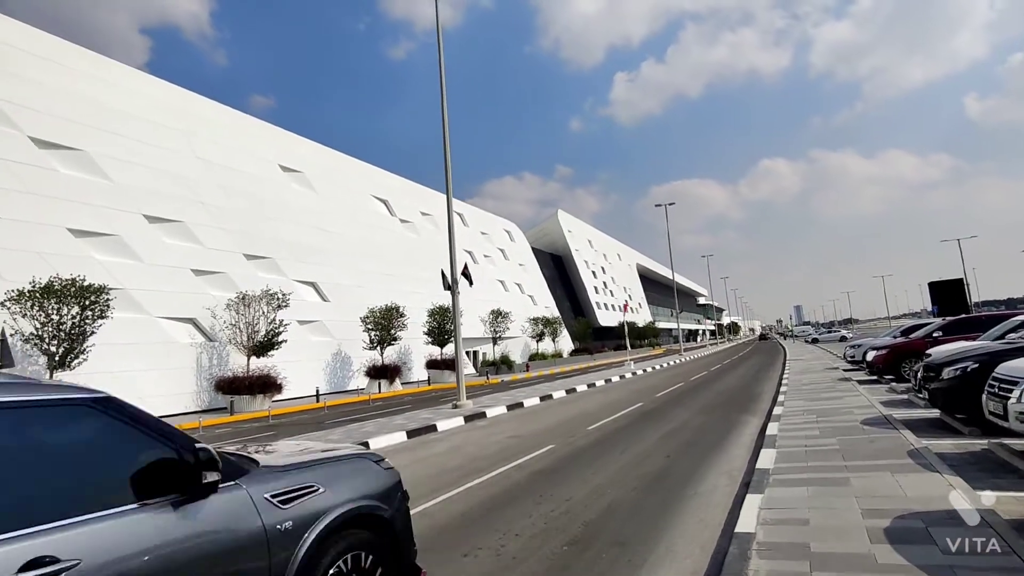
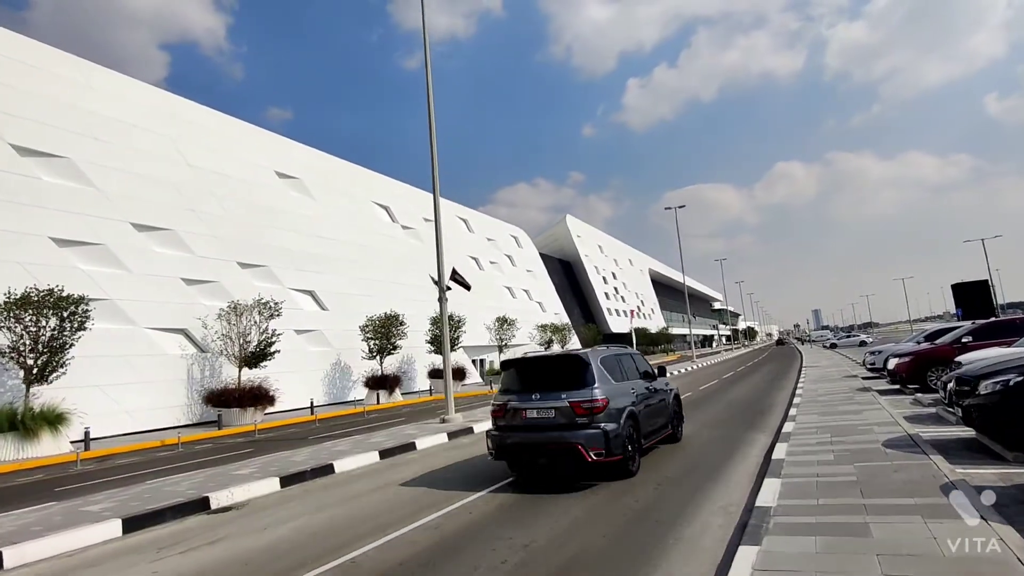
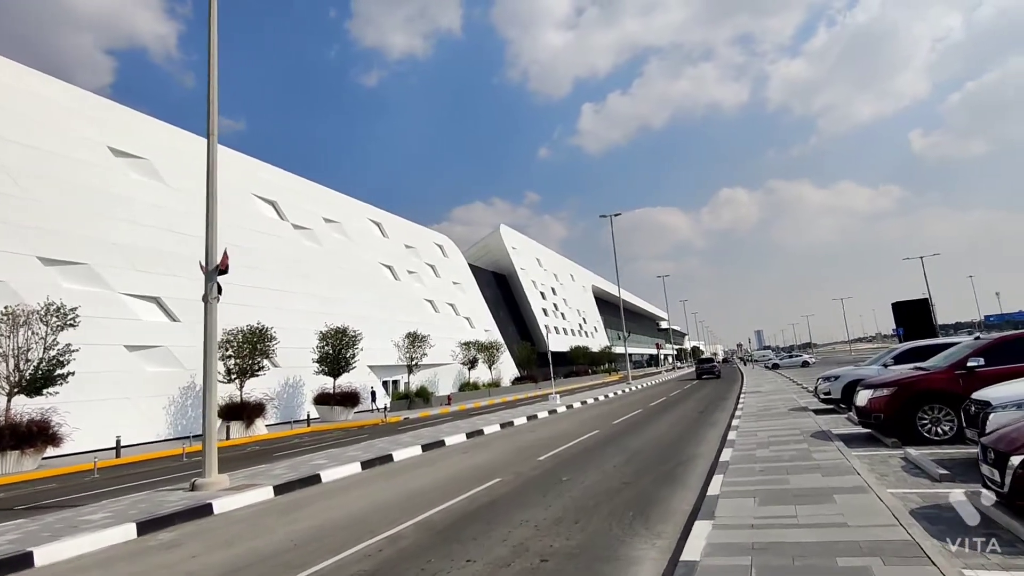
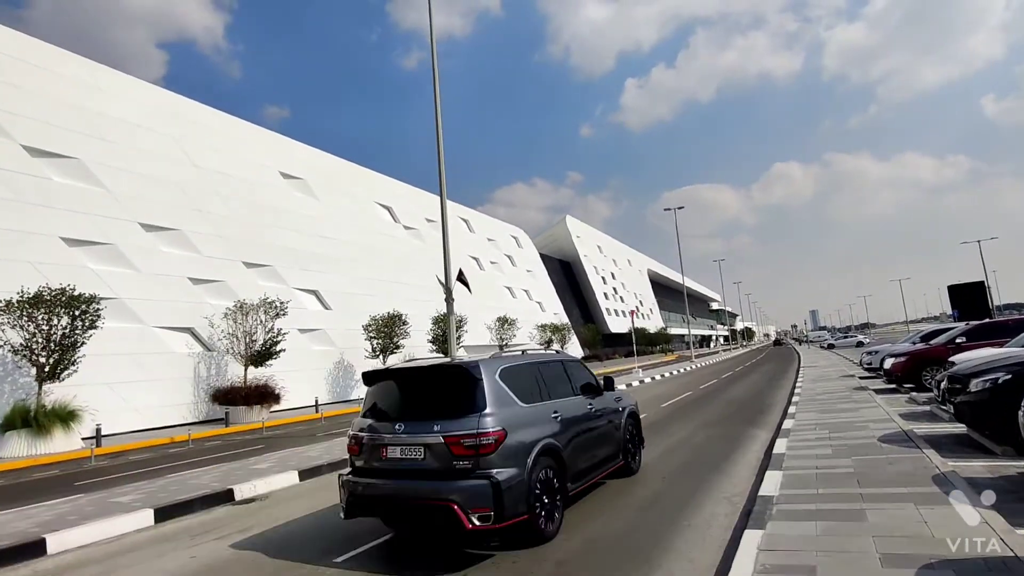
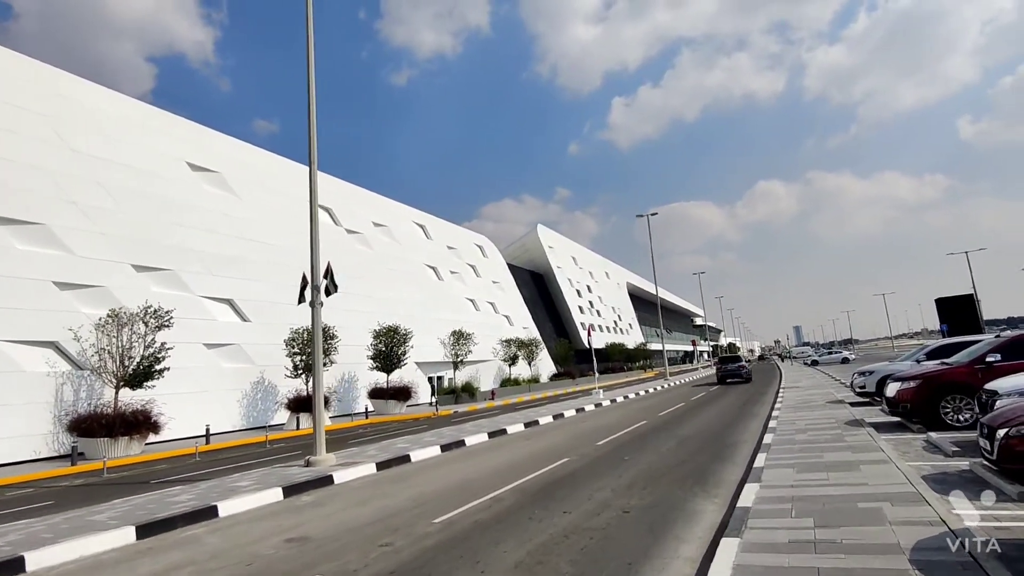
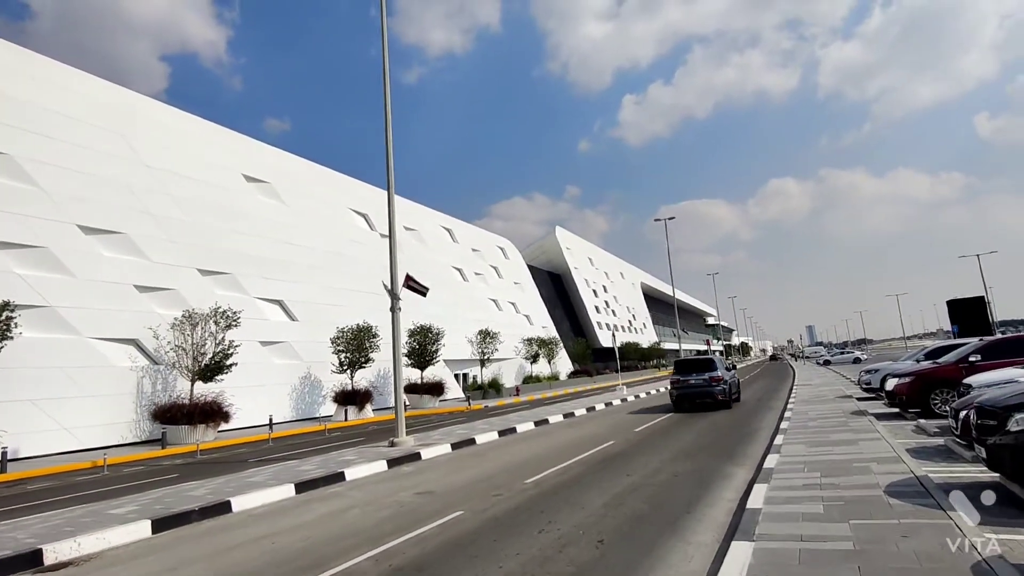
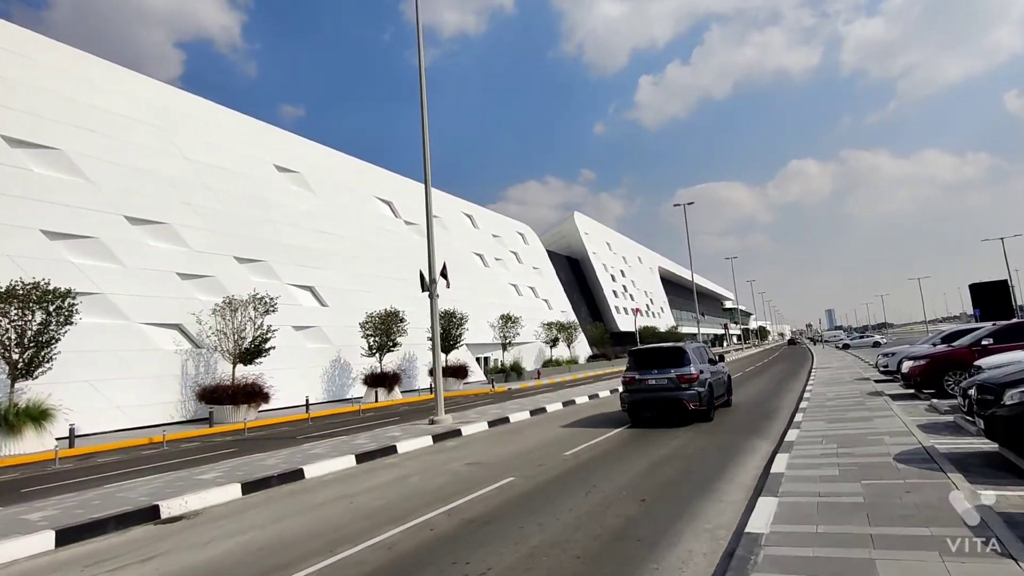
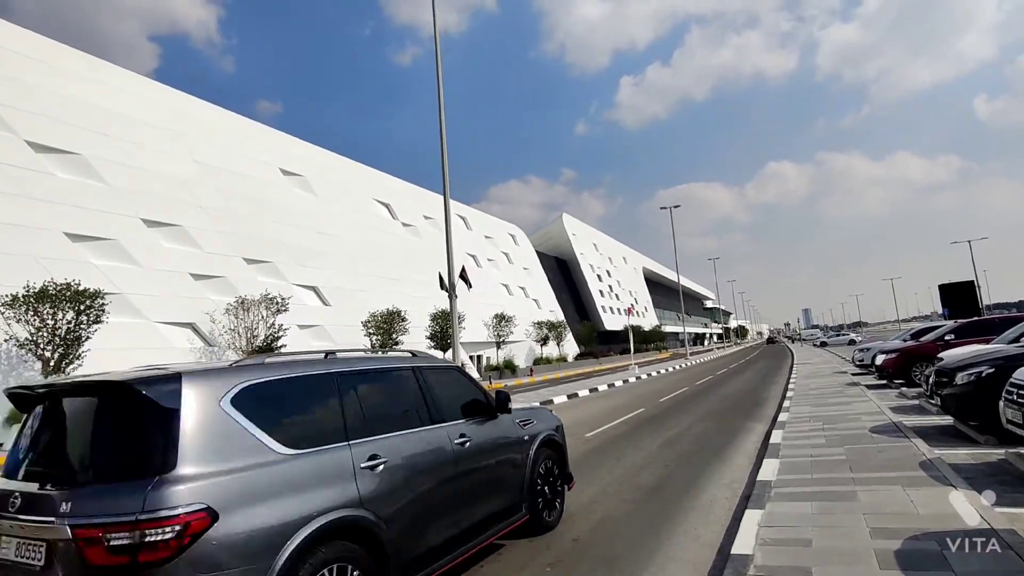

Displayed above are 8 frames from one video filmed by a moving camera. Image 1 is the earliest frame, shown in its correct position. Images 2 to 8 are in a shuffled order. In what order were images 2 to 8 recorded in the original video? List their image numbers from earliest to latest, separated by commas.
8, 4, 2, 7, 6, 5, 3
